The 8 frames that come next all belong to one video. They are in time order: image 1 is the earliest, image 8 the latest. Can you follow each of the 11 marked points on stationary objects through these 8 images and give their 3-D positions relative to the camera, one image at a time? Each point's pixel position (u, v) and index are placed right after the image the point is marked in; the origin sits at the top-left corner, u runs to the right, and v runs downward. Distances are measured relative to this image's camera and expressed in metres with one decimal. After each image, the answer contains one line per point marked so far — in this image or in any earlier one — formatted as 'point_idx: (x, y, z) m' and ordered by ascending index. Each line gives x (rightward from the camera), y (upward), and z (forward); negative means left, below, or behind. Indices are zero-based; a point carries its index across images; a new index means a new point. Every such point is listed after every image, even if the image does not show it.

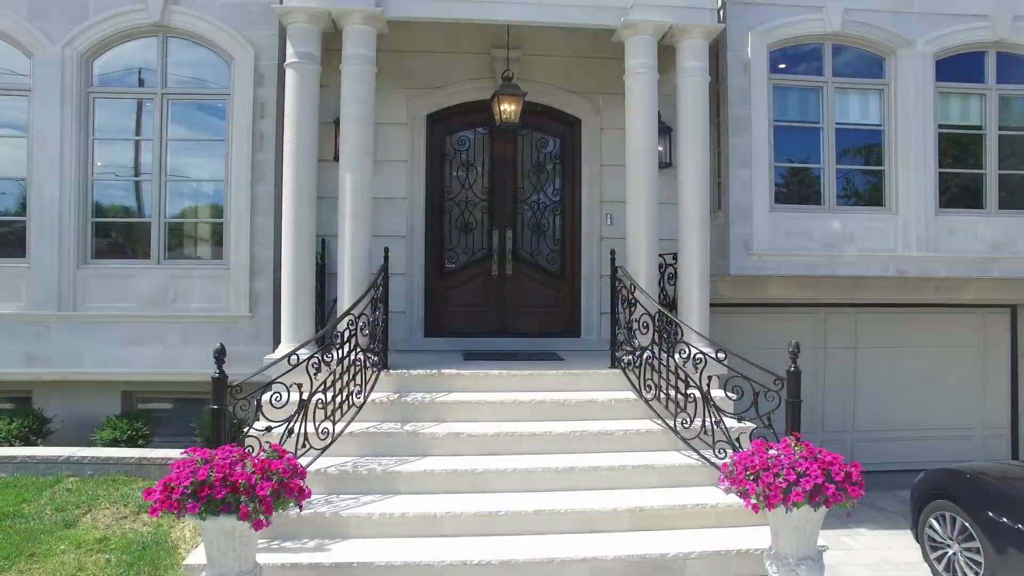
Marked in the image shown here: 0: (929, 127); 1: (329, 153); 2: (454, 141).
0: (+4.7, +1.8, +6.5) m
1: (-2.1, +1.5, +6.5) m
2: (-0.7, +1.7, +6.8) m
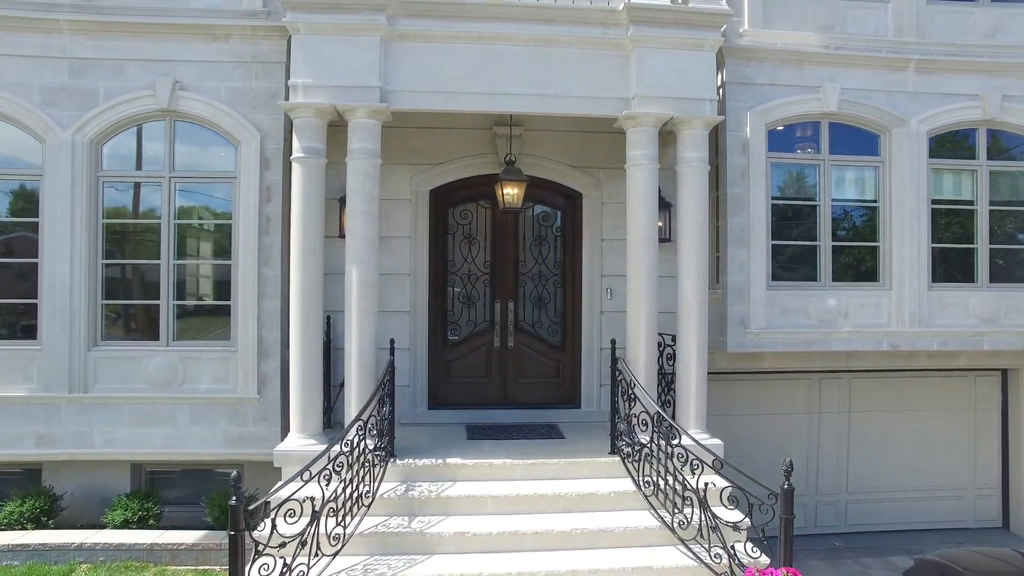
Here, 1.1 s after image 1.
0: (+4.7, +1.0, +6.6) m
1: (-2.0, +0.6, +6.6) m
2: (-0.7, +0.8, +6.9) m
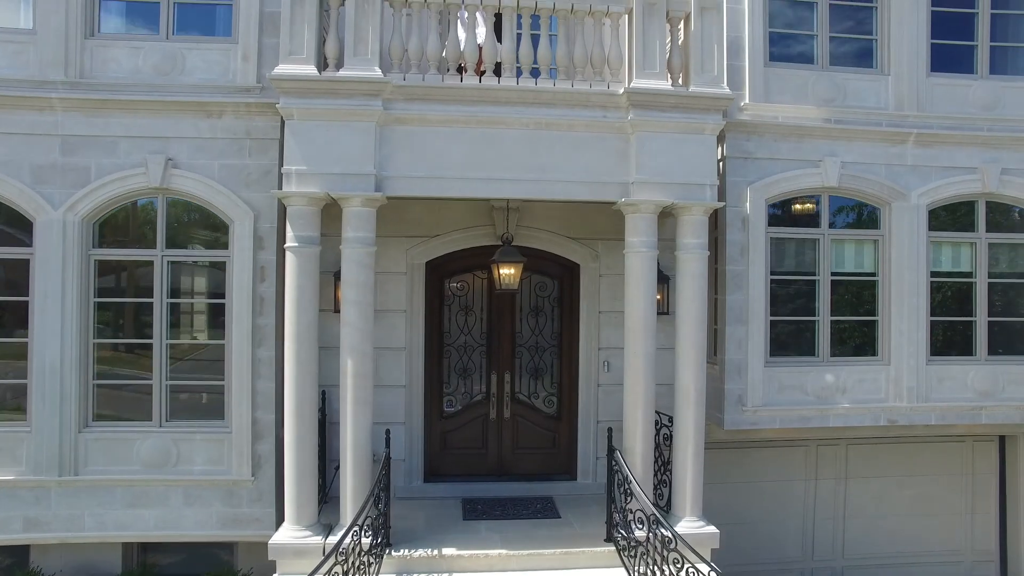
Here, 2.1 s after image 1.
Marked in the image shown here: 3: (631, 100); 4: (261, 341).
0: (+4.6, +0.1, +6.6) m
1: (-2.1, -0.2, +6.5) m
2: (-0.7, 0.0, +6.8) m
3: (+1.2, +1.8, +5.6) m
4: (-2.6, -0.6, +6.0) m
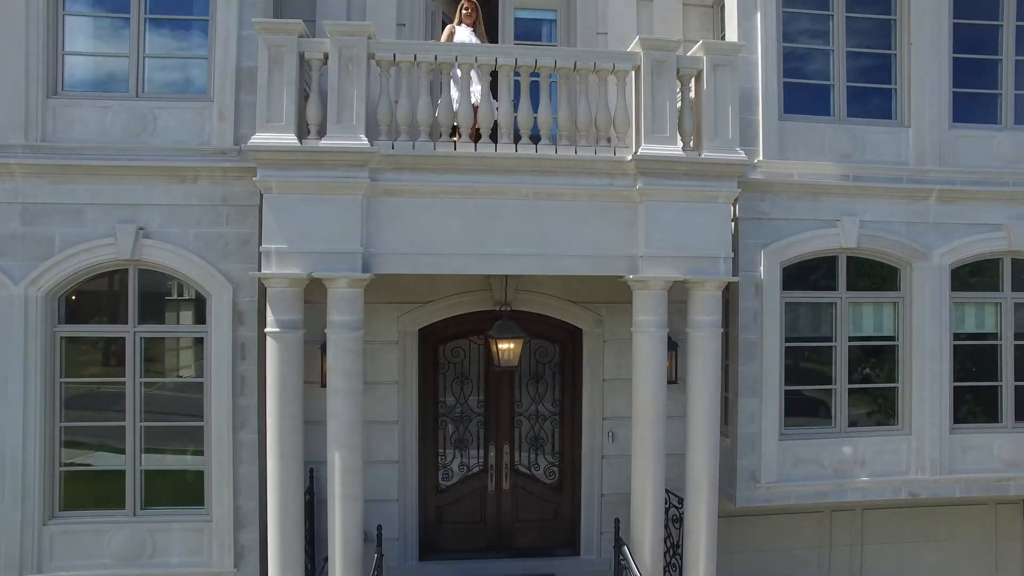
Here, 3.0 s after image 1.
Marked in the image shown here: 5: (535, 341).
0: (+4.6, -0.6, +6.2) m
1: (-2.1, -0.9, +6.1) m
2: (-0.7, -0.7, +6.4) m
3: (+1.1, +1.1, +5.2) m
4: (-2.6, -1.3, +5.6) m
5: (+0.3, -0.6, +6.5) m
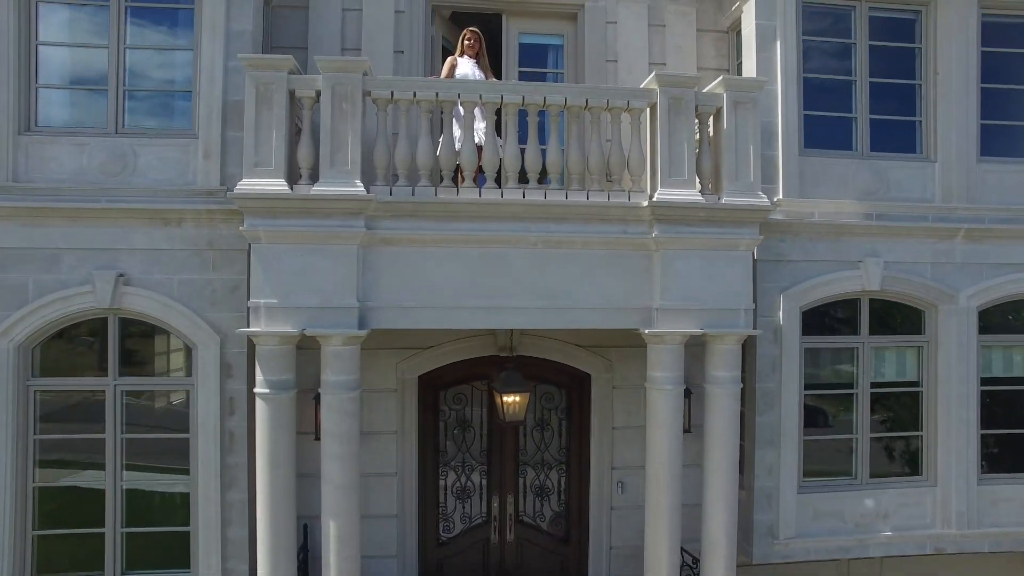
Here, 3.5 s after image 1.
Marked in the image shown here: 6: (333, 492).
0: (+4.7, -1.0, +5.9) m
1: (-2.0, -1.4, +5.8) m
2: (-0.7, -1.2, +6.1) m
3: (+1.2, +0.6, +4.8) m
4: (-2.6, -1.8, +5.3) m
5: (+0.3, -1.0, +6.1) m
6: (-1.4, -1.6, +4.7) m
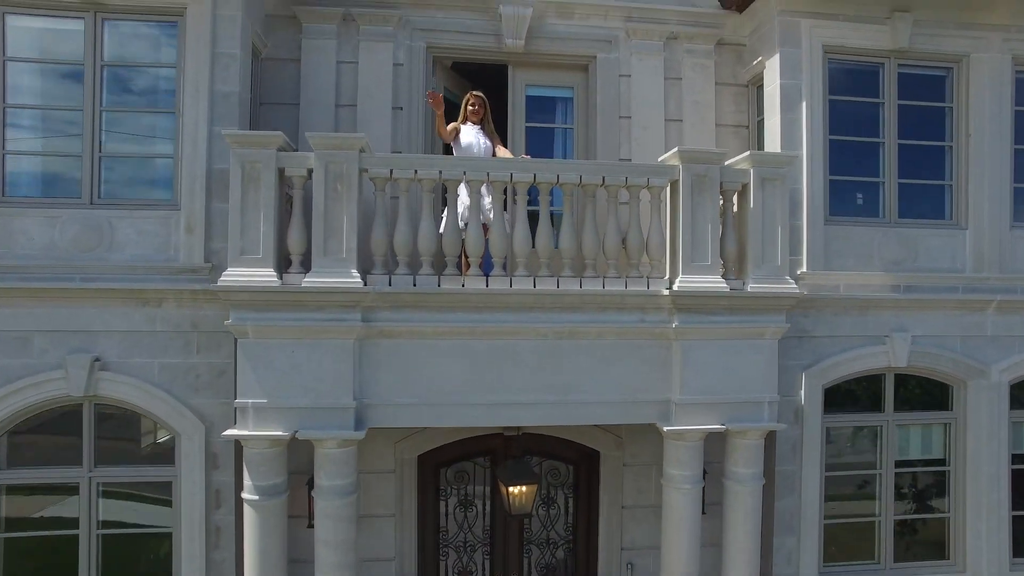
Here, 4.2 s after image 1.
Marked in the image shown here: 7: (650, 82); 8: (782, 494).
0: (+4.7, -1.8, +5.6) m
1: (-2.0, -2.1, +5.4) m
2: (-0.6, -1.9, +5.7) m
3: (+1.3, -0.1, +4.5) m
4: (-2.5, -2.5, +4.9) m
5: (+0.4, -1.7, +5.8) m
6: (-1.4, -2.4, +4.3) m
7: (+1.4, +2.0, +5.8) m
8: (+2.5, -1.9, +5.4) m
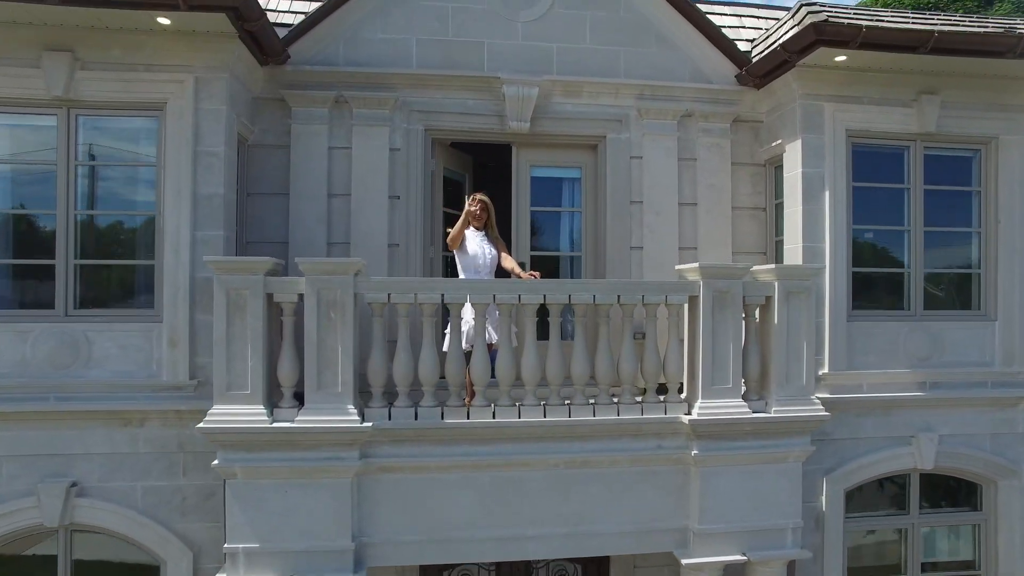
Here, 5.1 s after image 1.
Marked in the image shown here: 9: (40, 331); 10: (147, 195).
0: (+4.8, -2.6, +5.4) m
1: (-1.9, -3.0, +5.1) m
2: (-0.6, -2.8, +5.5) m
3: (+1.3, -1.0, +4.2) m
4: (-2.4, -3.4, +4.6) m
5: (+0.4, -2.6, +5.5) m
6: (-1.3, -3.3, +4.0) m
7: (+1.4, +1.2, +5.4) m
8: (+2.6, -2.8, +5.1) m
9: (-3.6, -0.3, +4.5) m
10: (-2.9, +0.7, +4.6) m
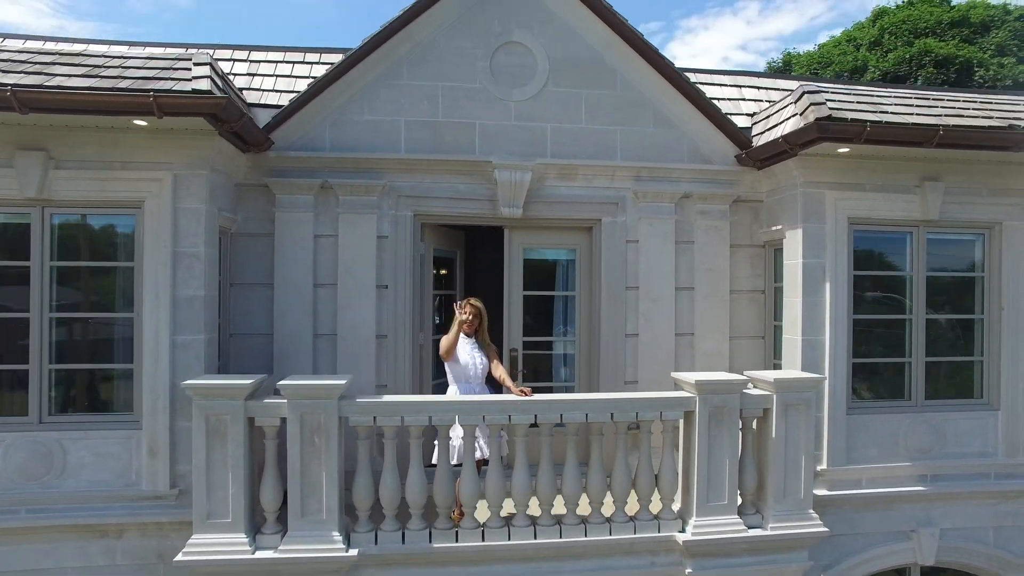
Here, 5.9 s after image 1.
0: (+4.7, -3.4, +5.3) m
1: (-2.0, -3.8, +5.0) m
2: (-0.6, -3.6, +5.3) m
3: (+1.3, -1.9, +4.1) m
4: (-2.5, -4.2, +4.5) m
5: (+0.3, -3.4, +5.4) m
6: (-1.4, -4.1, +3.9) m
7: (+1.3, +0.4, +5.3) m
8: (+2.5, -3.6, +5.0) m
9: (-3.7, -1.1, +4.3) m
10: (-3.0, -0.1, +4.5) m
